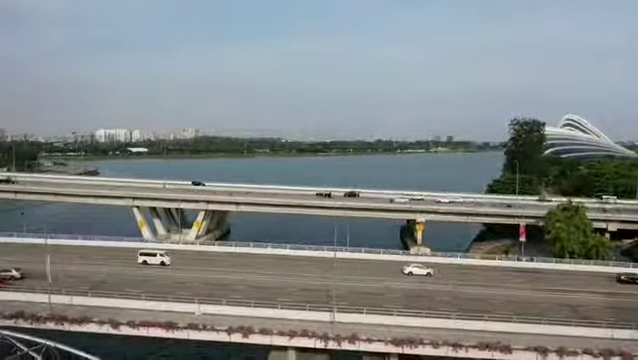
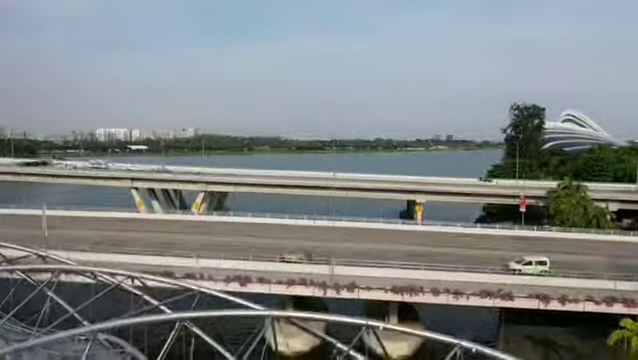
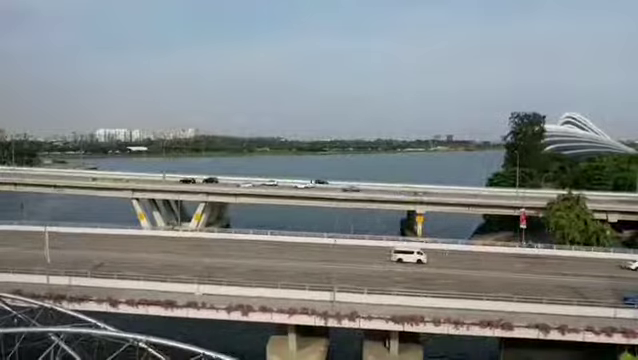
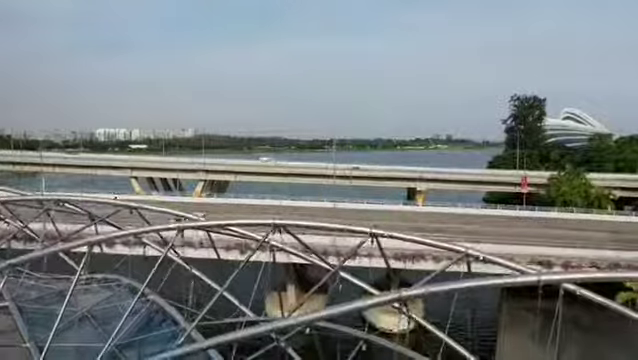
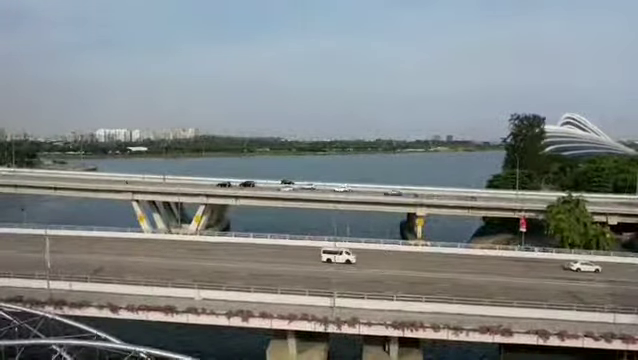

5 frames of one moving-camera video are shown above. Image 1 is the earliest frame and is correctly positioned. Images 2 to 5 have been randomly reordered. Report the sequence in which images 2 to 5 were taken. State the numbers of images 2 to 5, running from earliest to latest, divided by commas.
5, 3, 2, 4
